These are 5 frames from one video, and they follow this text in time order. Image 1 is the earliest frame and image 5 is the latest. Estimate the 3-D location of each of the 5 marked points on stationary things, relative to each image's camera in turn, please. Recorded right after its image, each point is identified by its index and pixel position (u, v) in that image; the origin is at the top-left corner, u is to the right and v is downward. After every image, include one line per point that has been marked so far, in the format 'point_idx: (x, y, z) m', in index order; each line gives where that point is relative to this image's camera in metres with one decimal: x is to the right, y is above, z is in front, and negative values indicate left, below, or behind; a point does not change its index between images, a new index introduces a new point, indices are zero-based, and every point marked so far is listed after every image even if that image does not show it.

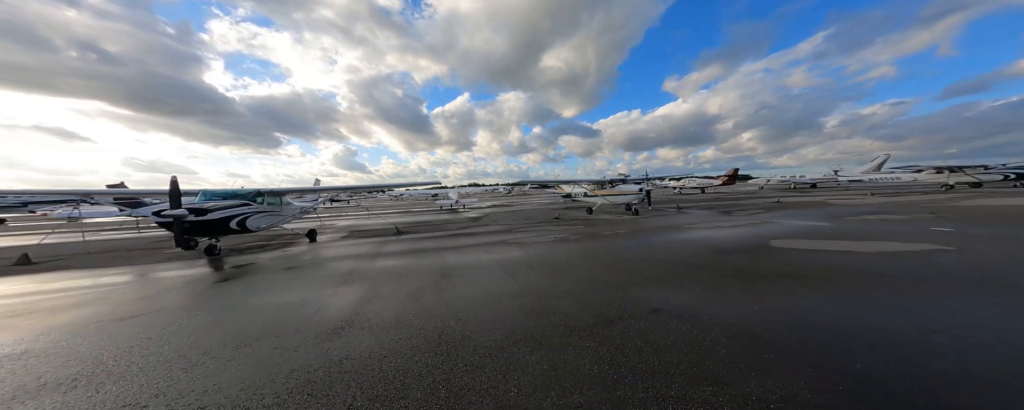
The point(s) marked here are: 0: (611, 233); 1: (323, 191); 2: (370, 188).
0: (+3.2, -0.9, +8.4) m
1: (-8.5, +0.6, +12.3) m
2: (-7.1, +0.8, +13.6) m
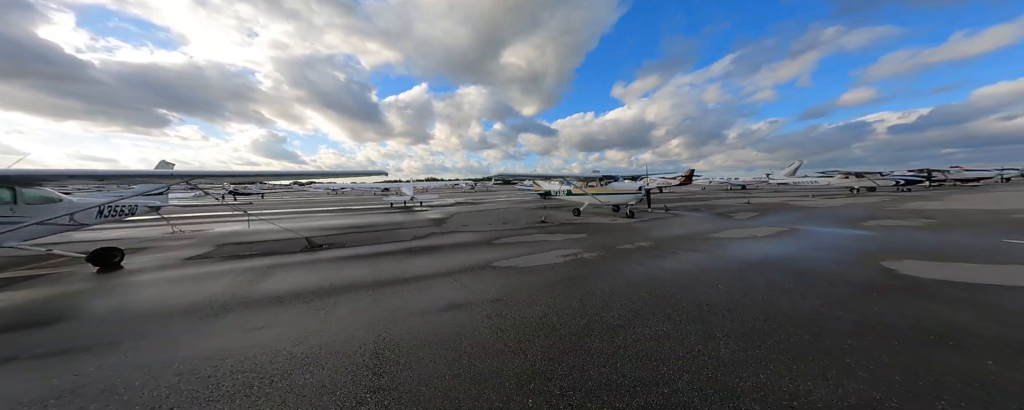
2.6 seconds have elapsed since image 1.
0: (+2.8, -1.0, +6.2) m
1: (-9.5, +0.7, +7.6) m
2: (-8.4, +0.9, +9.2) m
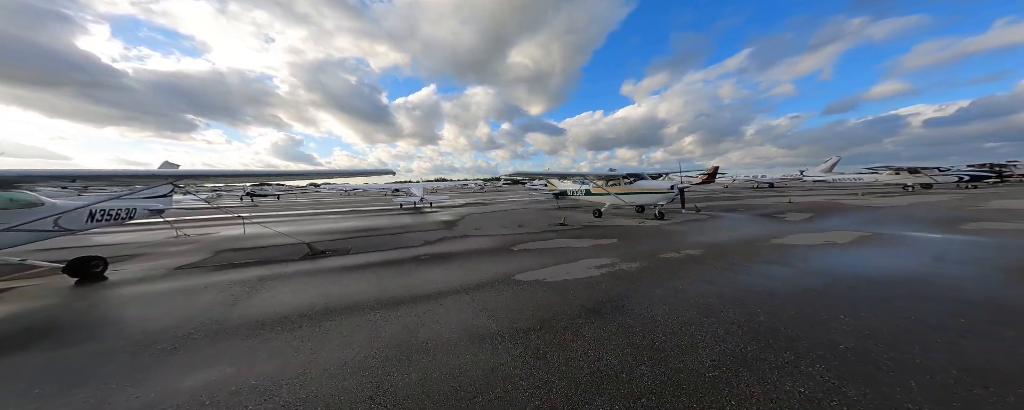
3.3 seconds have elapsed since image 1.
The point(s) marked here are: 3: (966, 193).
0: (+3.3, -1.0, +5.2) m
1: (-8.9, +0.6, +7.0) m
2: (-7.8, +0.8, +8.6) m
3: (+25.1, +0.7, +14.8) m
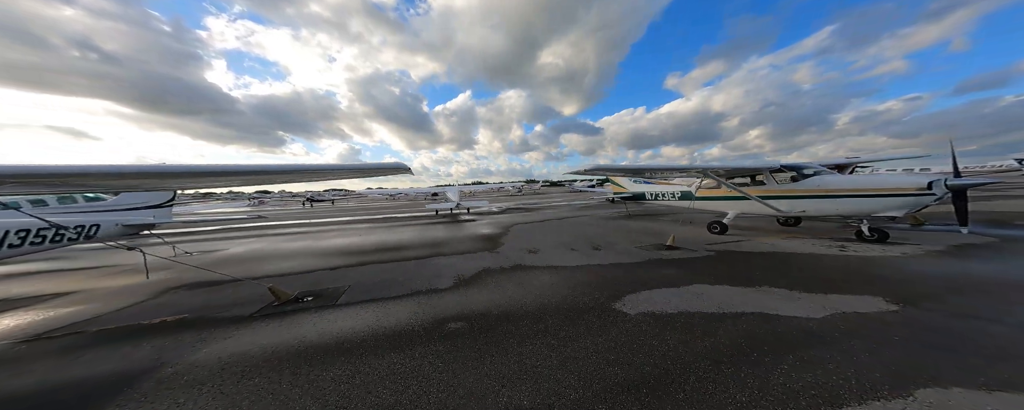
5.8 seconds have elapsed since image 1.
0: (+4.5, -1.2, +0.9) m
1: (-7.3, +0.4, +4.8) m
2: (-5.9, +0.5, +6.1) m
3: (+27.6, +0.4, +6.9) m
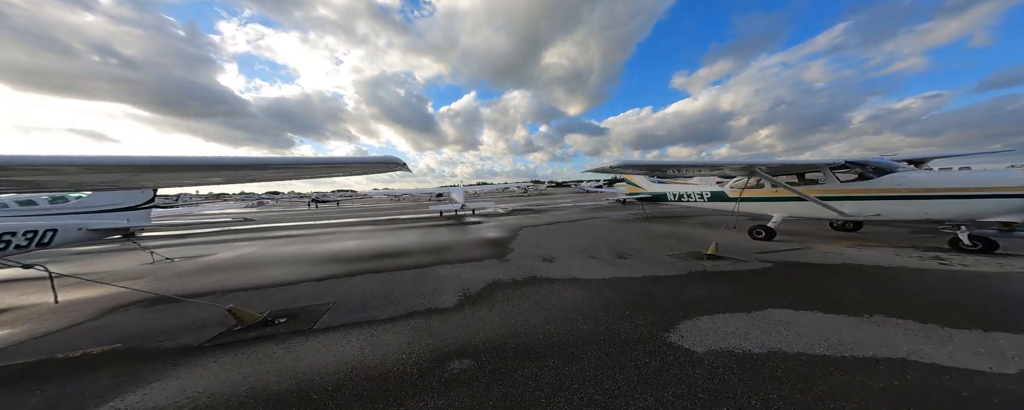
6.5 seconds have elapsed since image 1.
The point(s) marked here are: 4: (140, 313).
0: (+4.7, -1.2, -0.1) m
1: (-7.0, +0.3, +4.0) m
2: (-5.5, +0.5, +5.3) m
3: (+27.9, +0.4, +5.4) m
4: (-5.6, -1.5, +3.9) m
